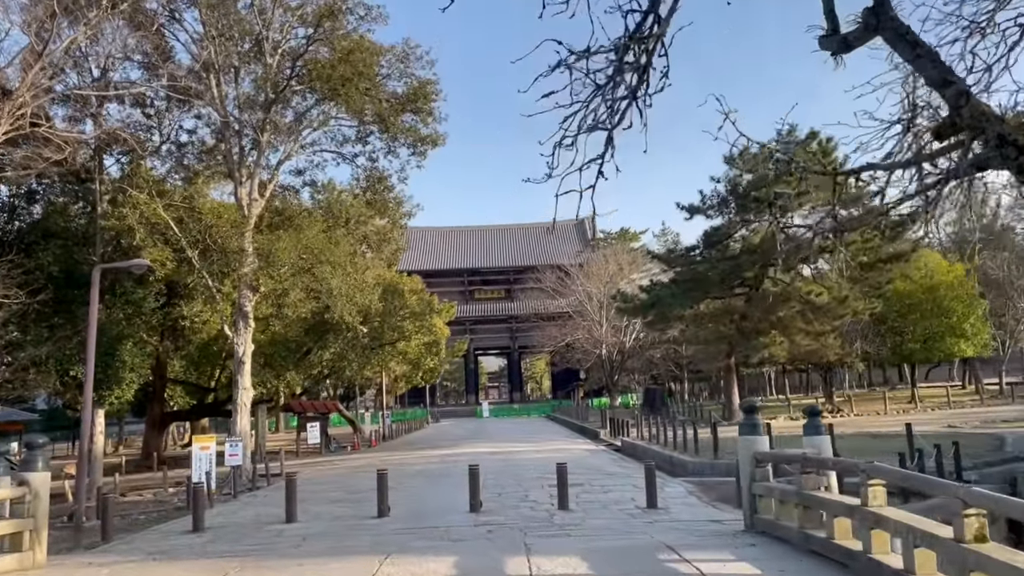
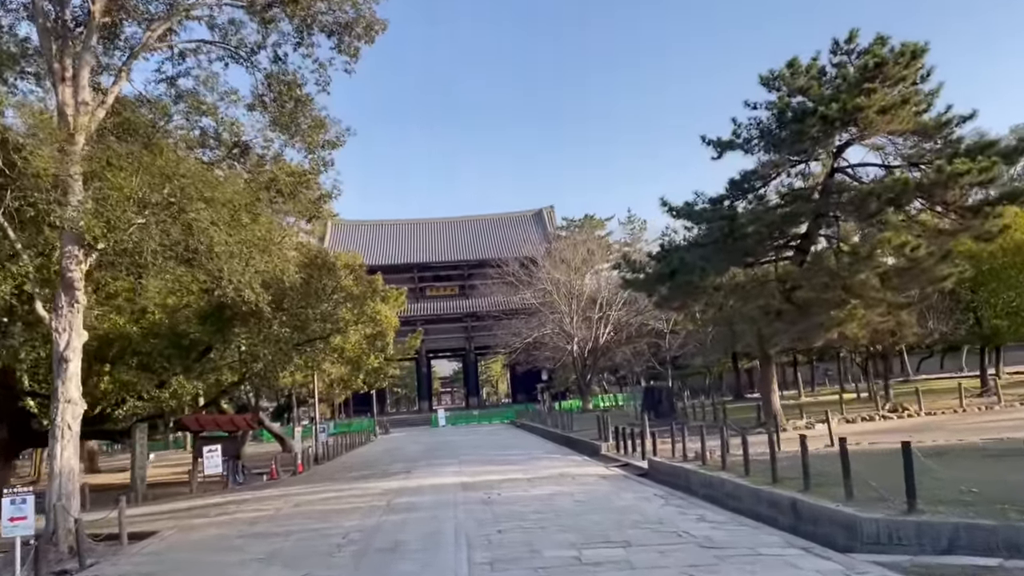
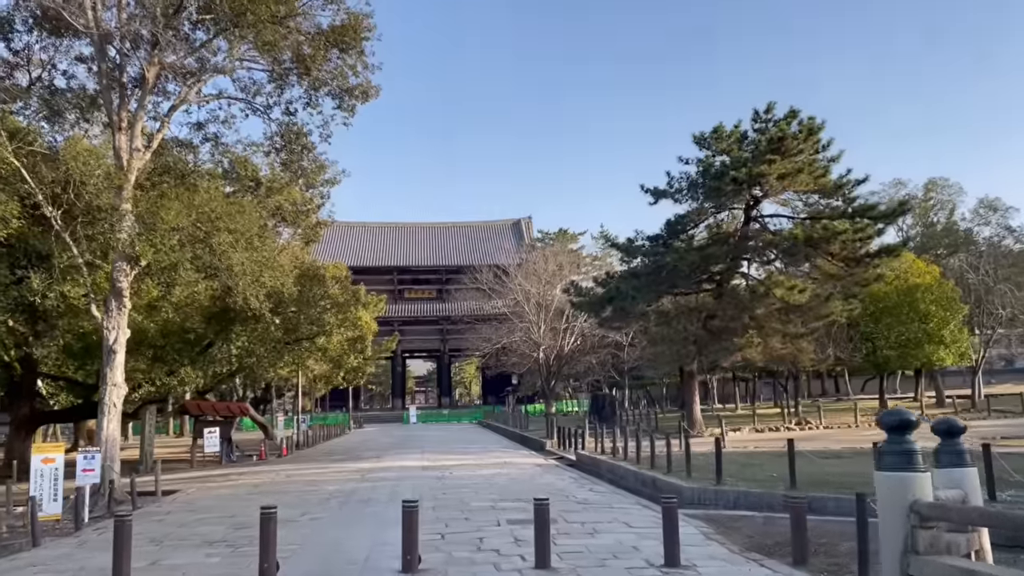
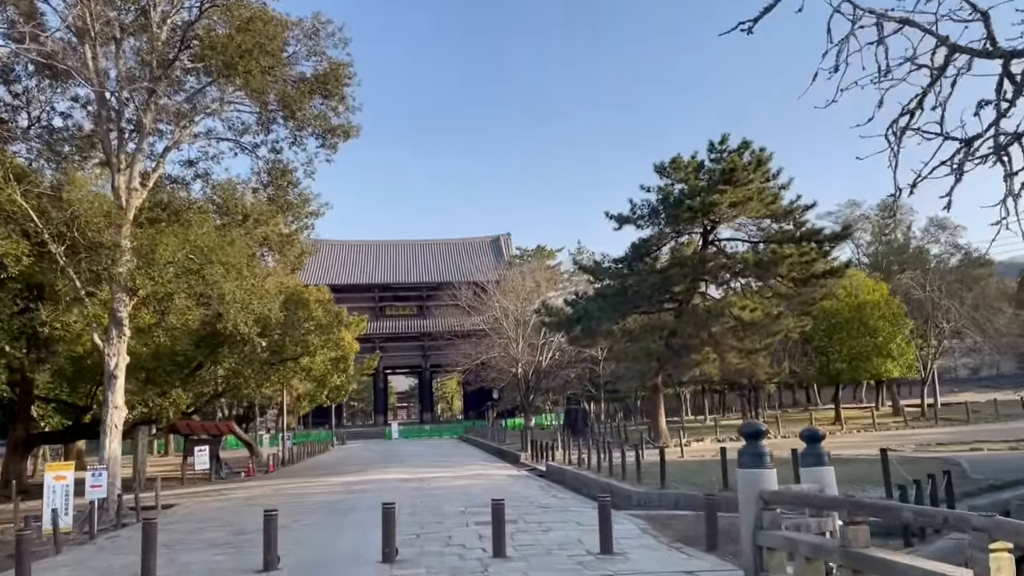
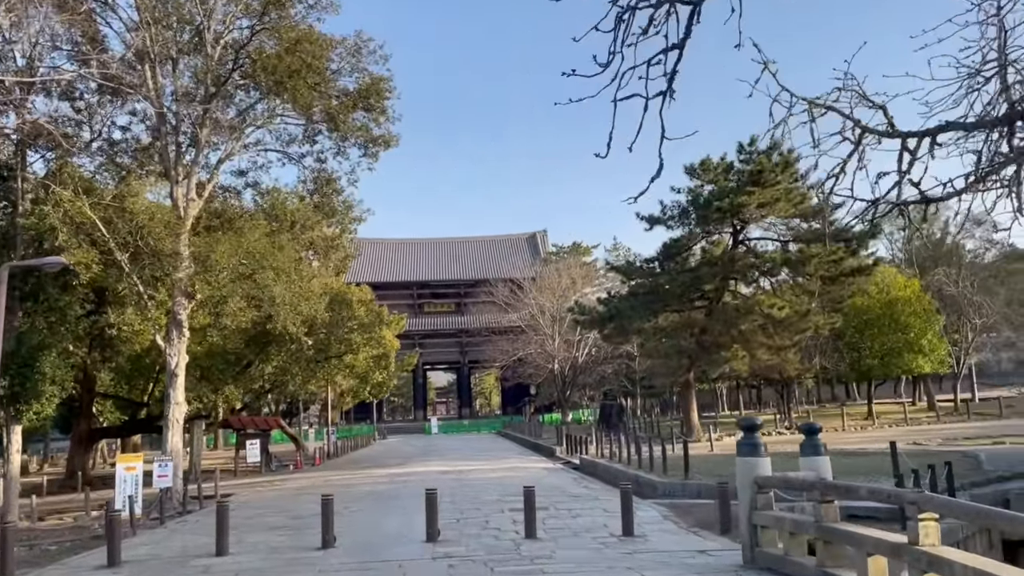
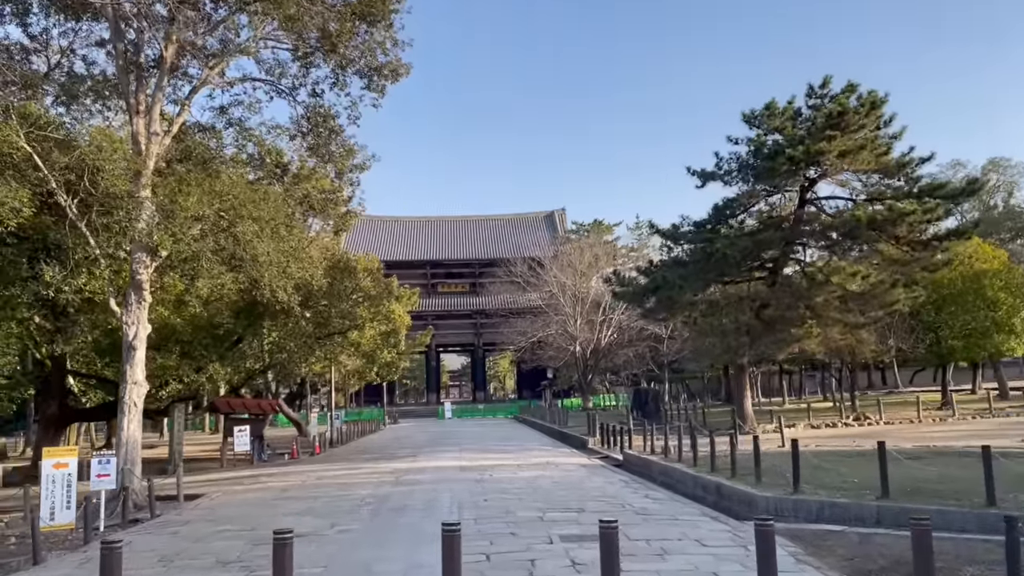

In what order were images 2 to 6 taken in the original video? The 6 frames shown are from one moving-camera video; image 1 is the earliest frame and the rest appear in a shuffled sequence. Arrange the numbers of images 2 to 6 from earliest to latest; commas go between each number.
5, 4, 3, 6, 2
